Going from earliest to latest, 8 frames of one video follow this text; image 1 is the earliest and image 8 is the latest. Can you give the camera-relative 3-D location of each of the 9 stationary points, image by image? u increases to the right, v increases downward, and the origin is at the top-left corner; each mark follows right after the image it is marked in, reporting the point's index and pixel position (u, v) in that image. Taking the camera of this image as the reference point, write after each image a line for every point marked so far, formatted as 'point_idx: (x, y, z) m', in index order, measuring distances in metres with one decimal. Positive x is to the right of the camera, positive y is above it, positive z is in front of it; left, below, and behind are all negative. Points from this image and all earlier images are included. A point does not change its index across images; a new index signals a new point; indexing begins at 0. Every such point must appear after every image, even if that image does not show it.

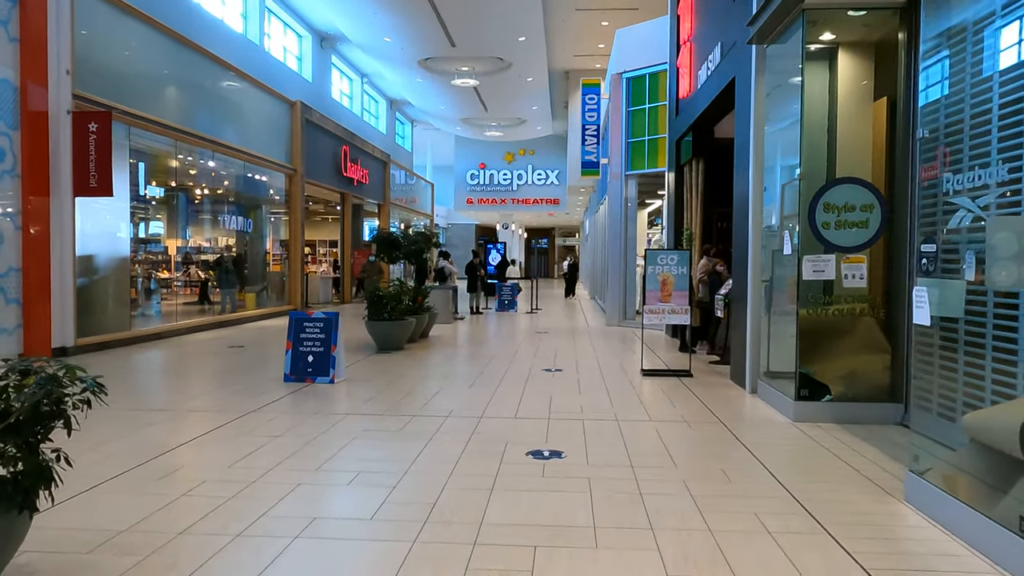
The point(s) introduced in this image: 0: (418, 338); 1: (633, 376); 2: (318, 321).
0: (-1.2, -0.6, +9.7) m
1: (+1.1, -0.8, +6.9) m
2: (-1.6, -0.3, +6.3) m
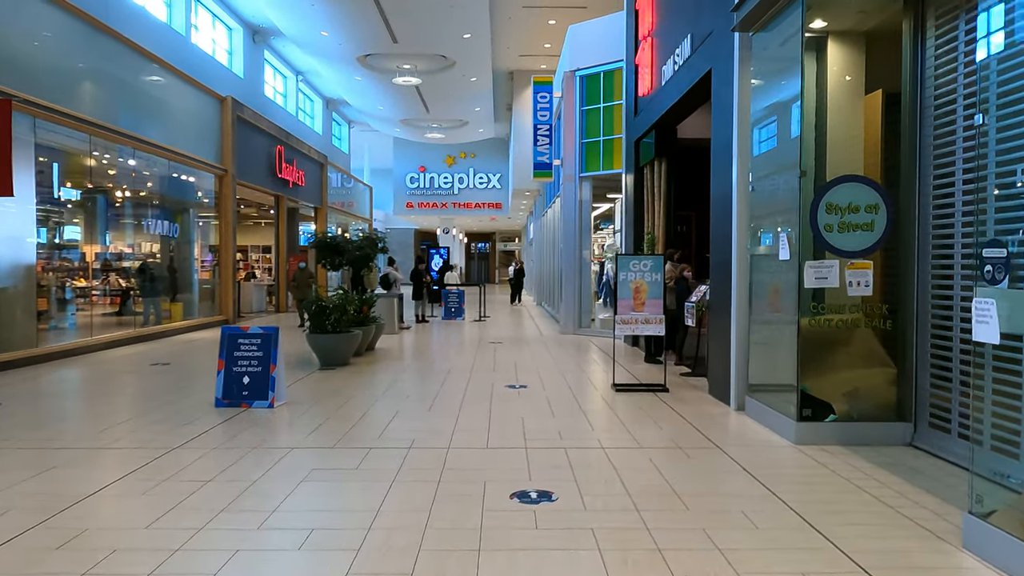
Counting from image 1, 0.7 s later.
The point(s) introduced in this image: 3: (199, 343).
0: (-1.7, -0.7, +8.9) m
1: (+0.8, -0.9, +6.4) m
2: (-1.9, -0.4, +5.5) m
3: (-4.4, -0.8, +10.8) m
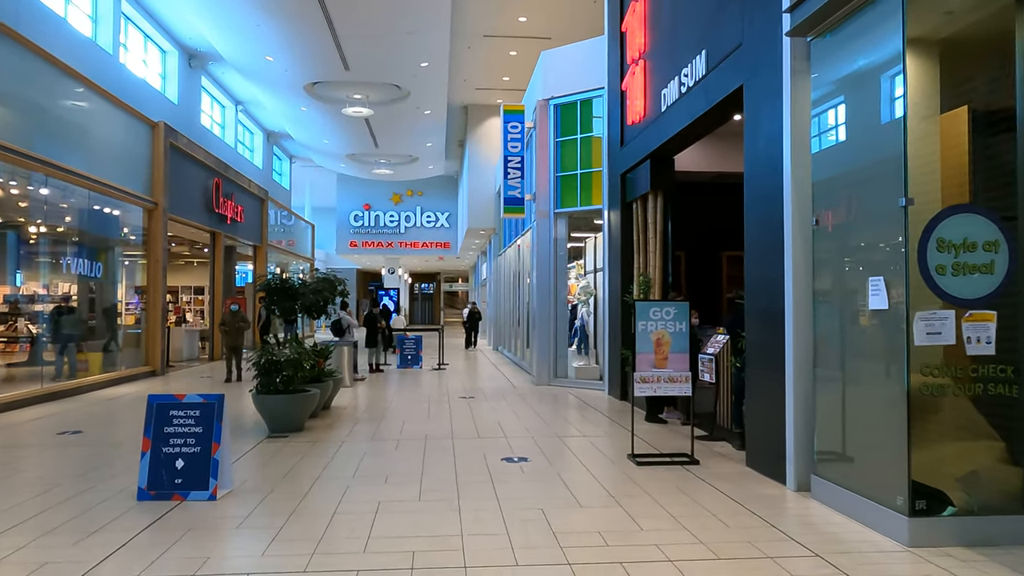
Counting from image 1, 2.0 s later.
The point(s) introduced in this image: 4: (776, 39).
0: (-1.9, -1.2, +7.7) m
1: (+0.7, -1.2, +5.3) m
2: (-1.8, -0.7, +4.3) m
3: (-4.8, -1.4, +9.3) m
4: (+1.7, +1.6, +4.7) m
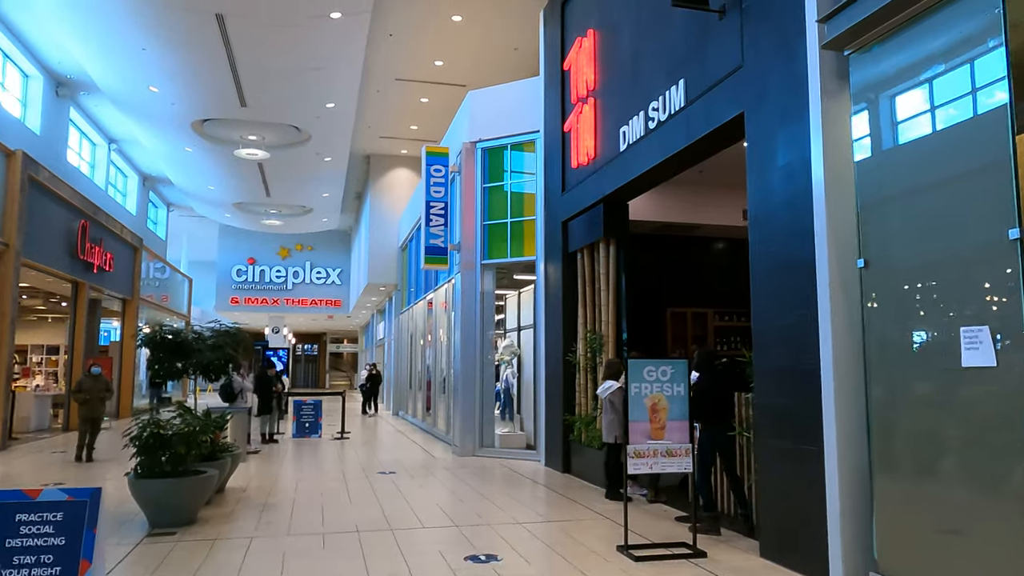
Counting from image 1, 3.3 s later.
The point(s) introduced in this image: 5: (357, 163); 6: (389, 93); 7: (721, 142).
0: (-2.5, -1.7, +6.2) m
1: (+0.6, -1.5, +4.3) m
2: (-1.8, -0.9, +3.0) m
3: (-5.5, -1.9, +7.4) m
4: (+1.6, +1.3, +4.1) m
5: (-4.0, +3.2, +19.7) m
6: (-2.3, +3.7, +14.3) m
7: (+1.5, +1.0, +5.3) m
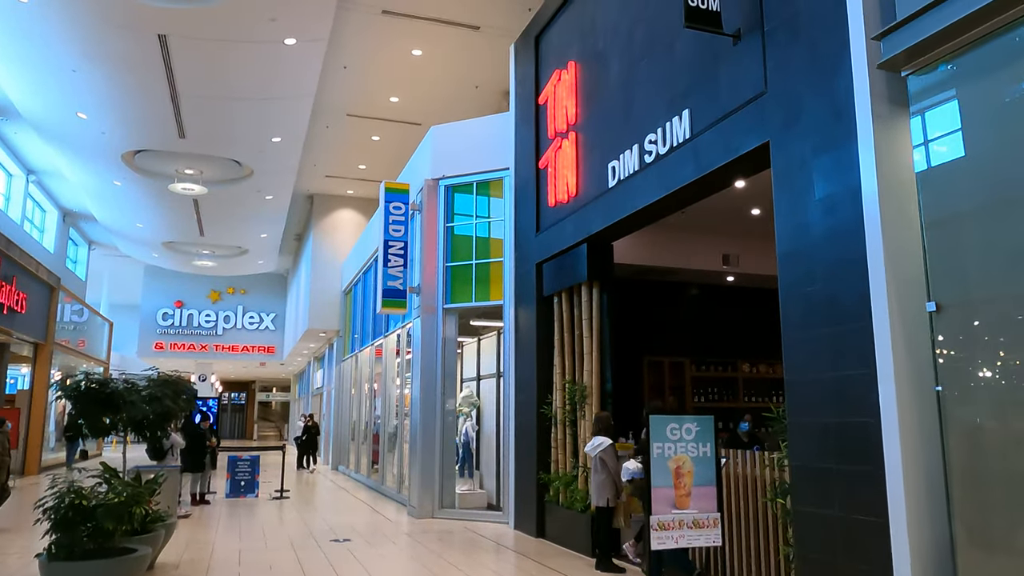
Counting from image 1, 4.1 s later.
0: (-2.6, -2.0, +5.3) m
1: (+0.6, -1.8, +3.7) m
2: (-1.6, -1.0, +2.2) m
3: (-5.7, -2.2, +6.2) m
4: (+1.6, +1.0, +3.7) m
5: (-5.3, +2.1, +18.9) m
6: (-3.1, +2.8, +13.6) m
7: (+1.4, +0.7, +4.9) m
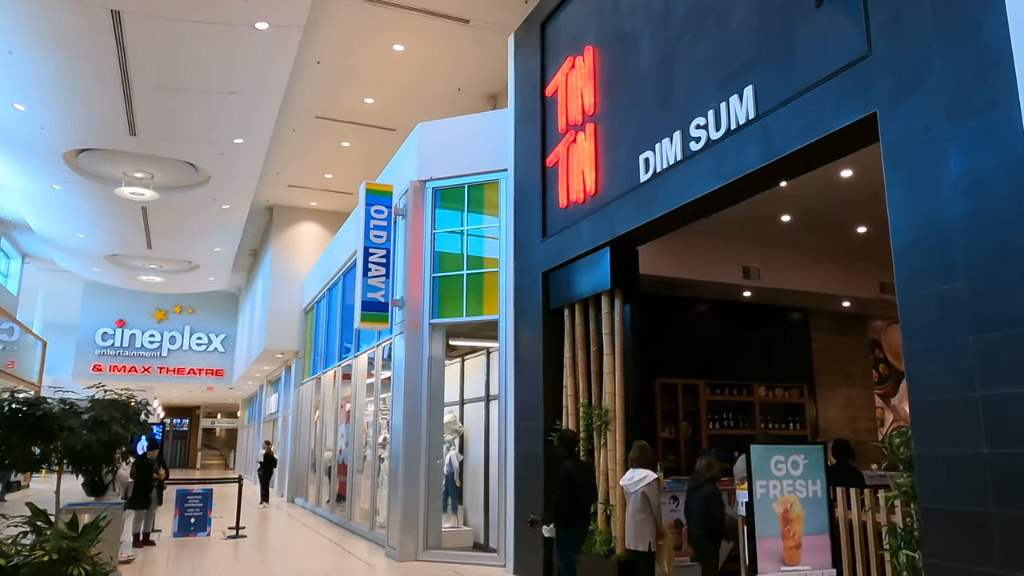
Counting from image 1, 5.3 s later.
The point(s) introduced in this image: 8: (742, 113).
0: (-2.4, -2.0, +4.2) m
1: (+0.8, -1.7, +2.8) m
2: (-1.3, -0.9, +1.2) m
3: (-5.6, -2.2, +4.9) m
4: (+1.9, +1.1, +3.0) m
5: (-5.9, +1.7, +17.7) m
6: (-3.4, +2.6, +12.7) m
7: (+1.6, +0.7, +4.1) m
8: (+1.3, +1.0, +4.5) m
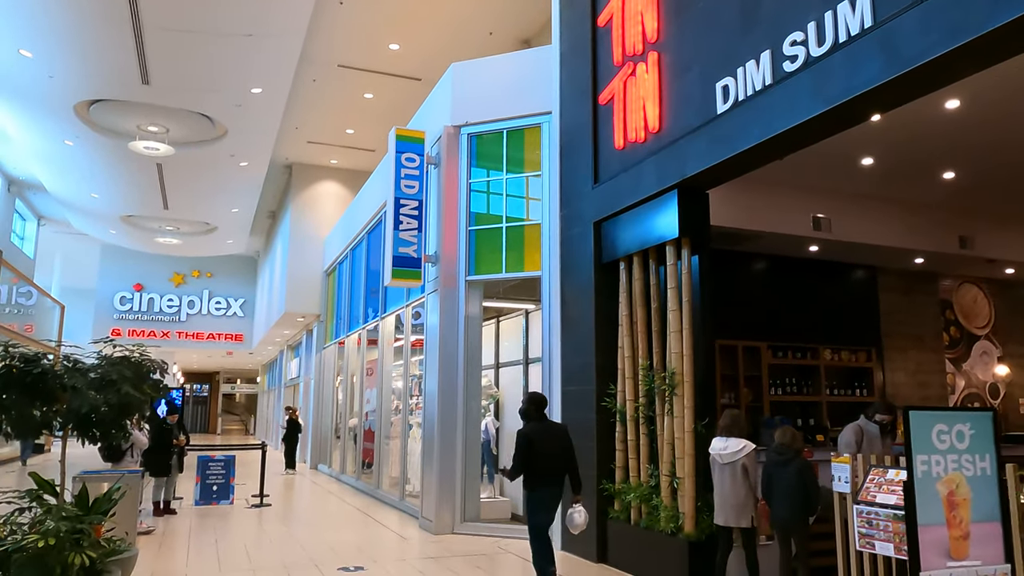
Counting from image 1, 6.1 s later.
0: (-2.1, -1.7, +3.7) m
1: (+1.2, -1.5, +2.3) m
2: (-1.0, -0.7, +0.6) m
3: (-5.2, -1.9, +4.5) m
4: (+2.2, +1.3, +2.3) m
5: (-5.3, +2.6, +17.1) m
6: (-2.9, +3.2, +12.0) m
7: (+2.0, +1.0, +3.5) m
8: (+1.7, +1.3, +3.8) m
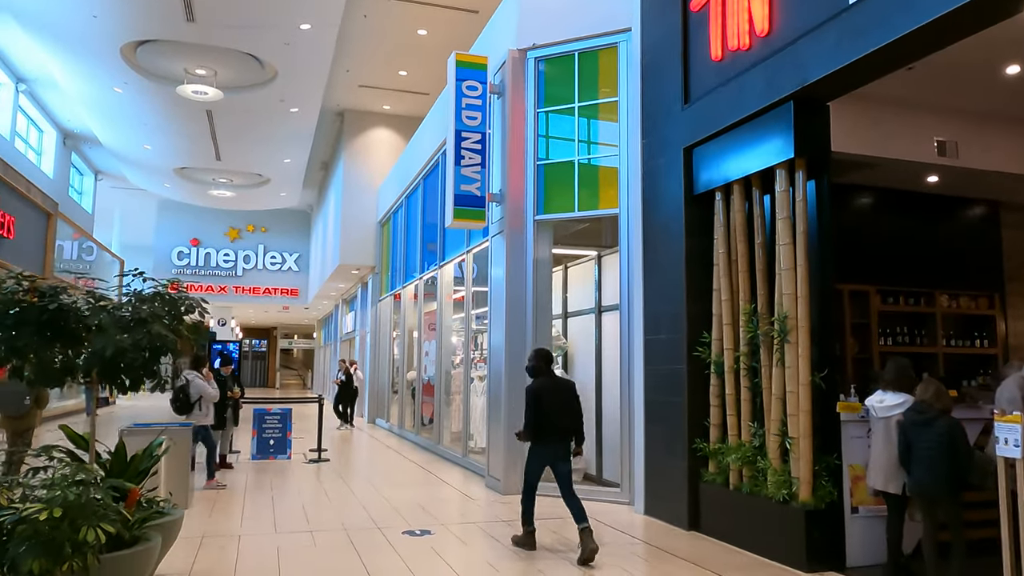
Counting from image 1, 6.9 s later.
0: (-1.7, -1.4, +3.3) m
1: (+1.5, -1.3, +1.6) m
2: (-0.8, -0.6, +0.1) m
3: (-4.8, -1.5, +4.2) m
4: (+2.5, +1.5, +1.4) m
5: (-4.0, +3.6, +16.6) m
6: (-2.0, +4.0, +11.3) m
7: (+2.3, +1.3, +2.6) m
8: (+2.1, +1.6, +2.9) m
